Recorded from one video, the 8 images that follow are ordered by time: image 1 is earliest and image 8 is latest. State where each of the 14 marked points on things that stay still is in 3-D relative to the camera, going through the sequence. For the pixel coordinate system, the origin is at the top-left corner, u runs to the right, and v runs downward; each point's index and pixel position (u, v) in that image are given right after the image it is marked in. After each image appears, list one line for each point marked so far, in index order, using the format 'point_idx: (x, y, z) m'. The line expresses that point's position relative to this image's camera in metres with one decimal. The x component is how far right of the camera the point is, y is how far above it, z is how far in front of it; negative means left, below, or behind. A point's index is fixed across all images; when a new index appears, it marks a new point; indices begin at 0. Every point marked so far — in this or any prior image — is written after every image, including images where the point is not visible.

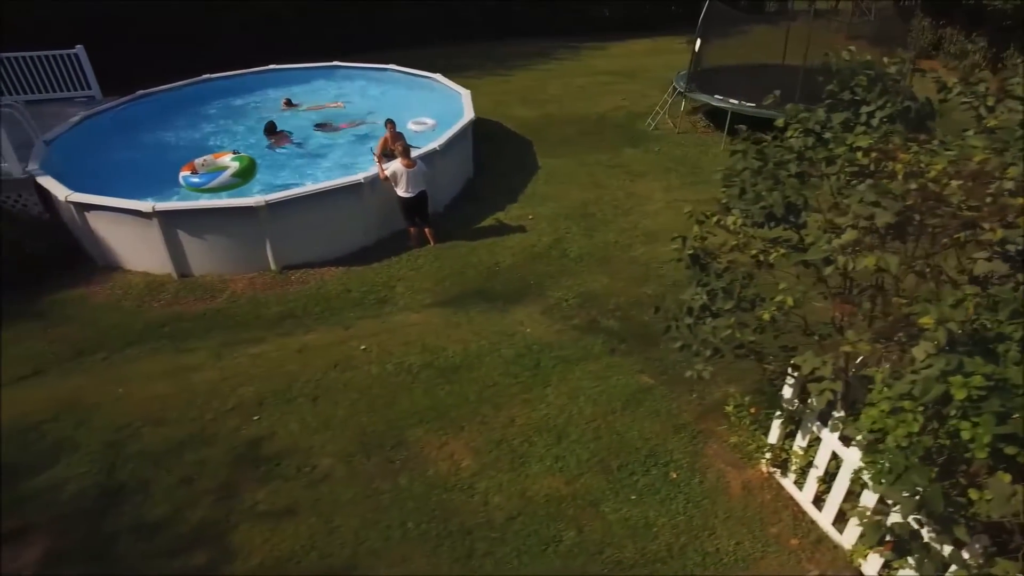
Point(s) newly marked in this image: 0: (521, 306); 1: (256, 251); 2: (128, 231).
0: (+0.2, -0.4, +7.6) m
1: (-5.6, +0.8, +8.5) m
2: (-8.6, +1.3, +8.5) m
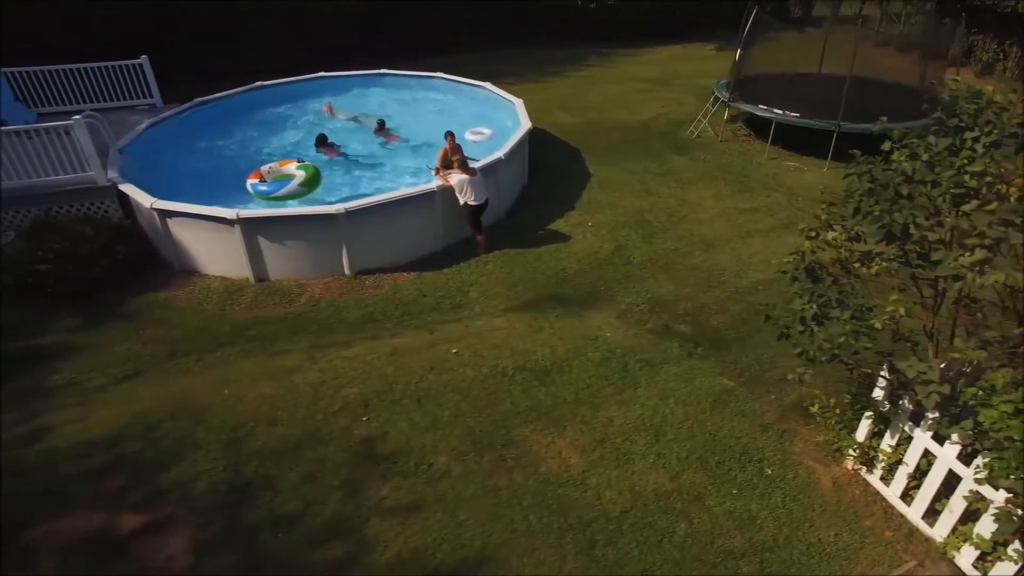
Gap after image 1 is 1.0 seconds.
0: (+1.8, -0.5, +7.9) m
1: (-4.0, +0.7, +8.8) m
2: (-7.1, +1.2, +8.8) m
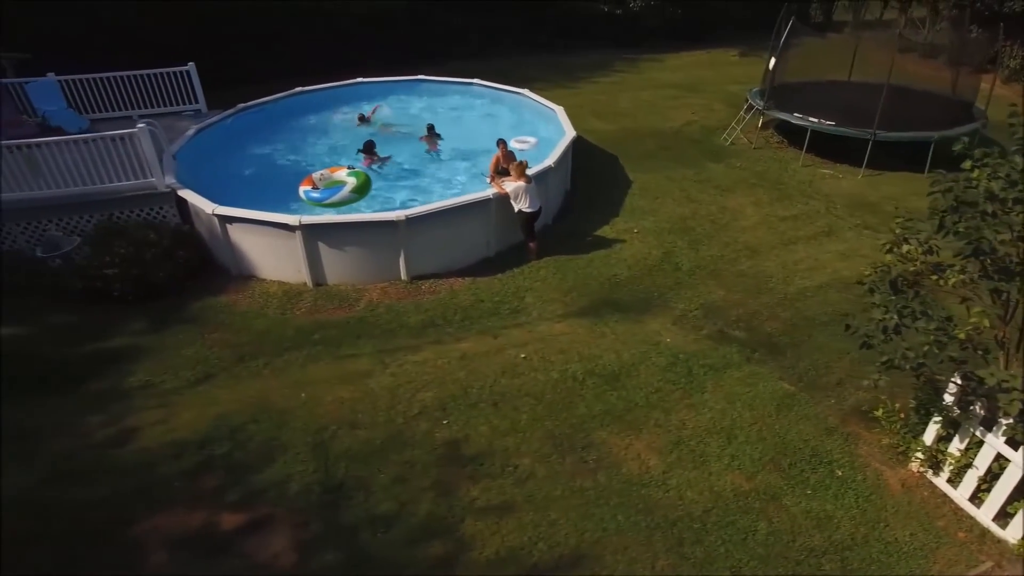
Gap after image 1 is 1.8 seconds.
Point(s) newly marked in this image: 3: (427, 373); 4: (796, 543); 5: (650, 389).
0: (+3.0, -0.6, +8.1) m
1: (-2.8, +0.6, +9.0) m
2: (-5.9, +1.1, +9.0) m
3: (-1.5, -1.6, +7.1) m
4: (+3.8, -3.4, +5.2) m
5: (+2.5, -1.8, +6.7) m
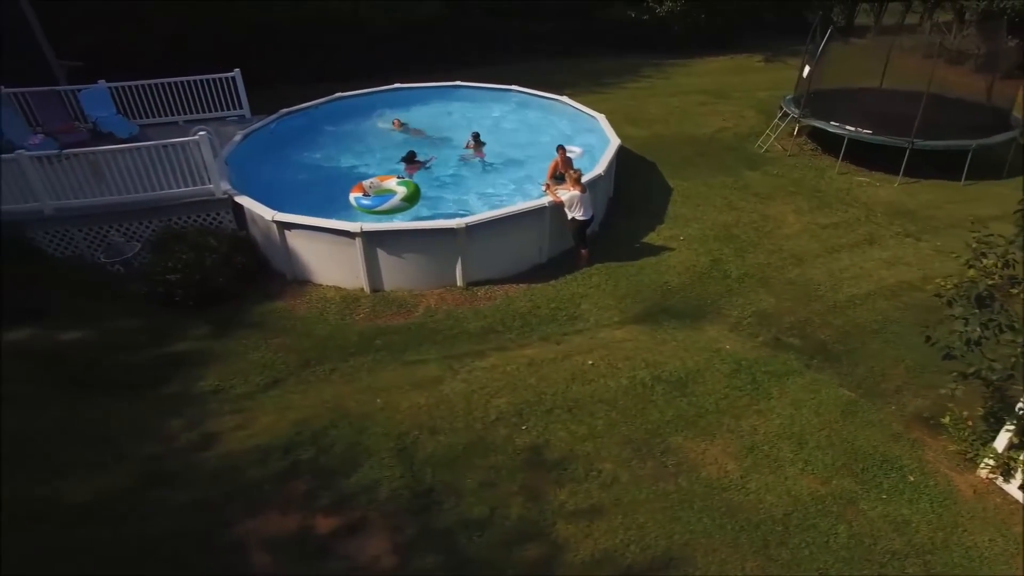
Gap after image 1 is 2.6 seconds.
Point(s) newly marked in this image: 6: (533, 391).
0: (+4.3, -0.8, +8.3) m
1: (-1.5, +0.5, +9.2) m
2: (-4.6, +1.0, +9.2) m
3: (-0.2, -1.7, +7.3) m
4: (+5.1, -3.6, +5.4) m
5: (+3.8, -2.0, +6.9) m
6: (+0.4, -1.9, +7.0) m
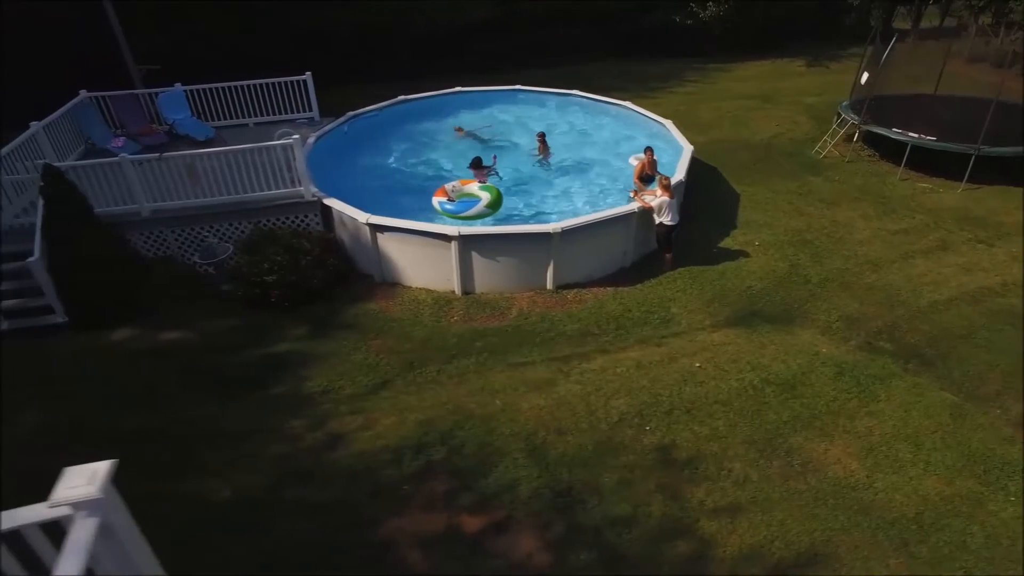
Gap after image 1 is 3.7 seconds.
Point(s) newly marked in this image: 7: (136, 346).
0: (+6.5, -0.9, +8.6) m
1: (+0.7, +0.4, +9.3) m
2: (-2.4, +0.9, +9.3) m
3: (+2.0, -1.8, +7.5) m
4: (+7.3, -3.7, +5.6) m
5: (+5.9, -2.1, +7.1) m
6: (+2.6, -2.0, +7.2) m
7: (-8.6, -1.3, +8.7) m
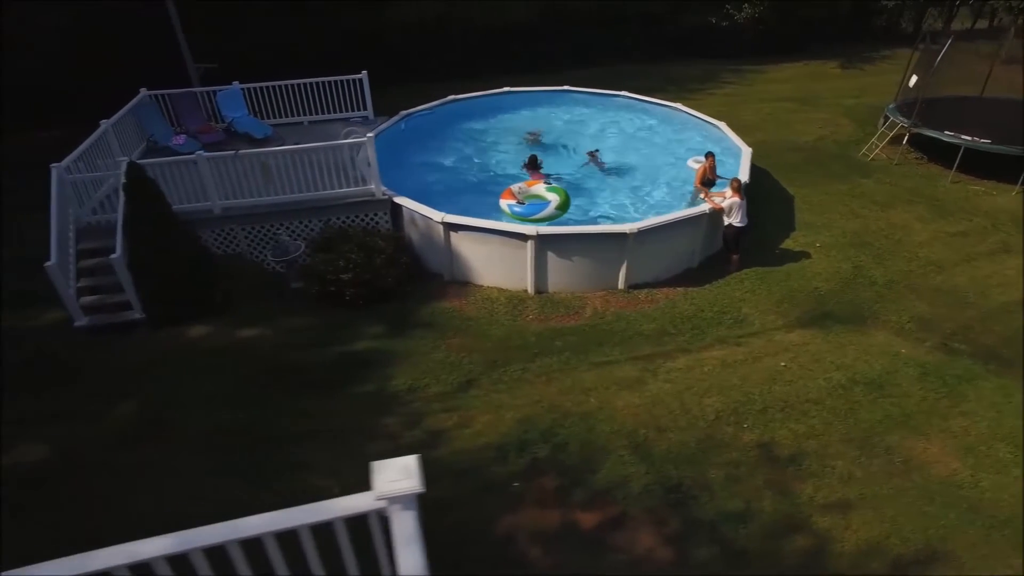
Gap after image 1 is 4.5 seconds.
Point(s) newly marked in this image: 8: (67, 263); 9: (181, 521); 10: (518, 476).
0: (+8.3, -0.9, +8.7) m
1: (+2.4, +0.4, +9.4) m
2: (-0.6, +1.0, +9.4) m
3: (+3.7, -1.8, +7.6) m
4: (+9.1, -3.8, +5.7) m
5: (+7.7, -2.1, +7.2) m
6: (+4.4, -2.0, +7.3) m
7: (-6.8, -1.2, +8.7) m
8: (-10.3, +0.6, +8.8) m
9: (-5.3, -3.7, +6.1) m
10: (+0.1, -3.1, +6.3) m
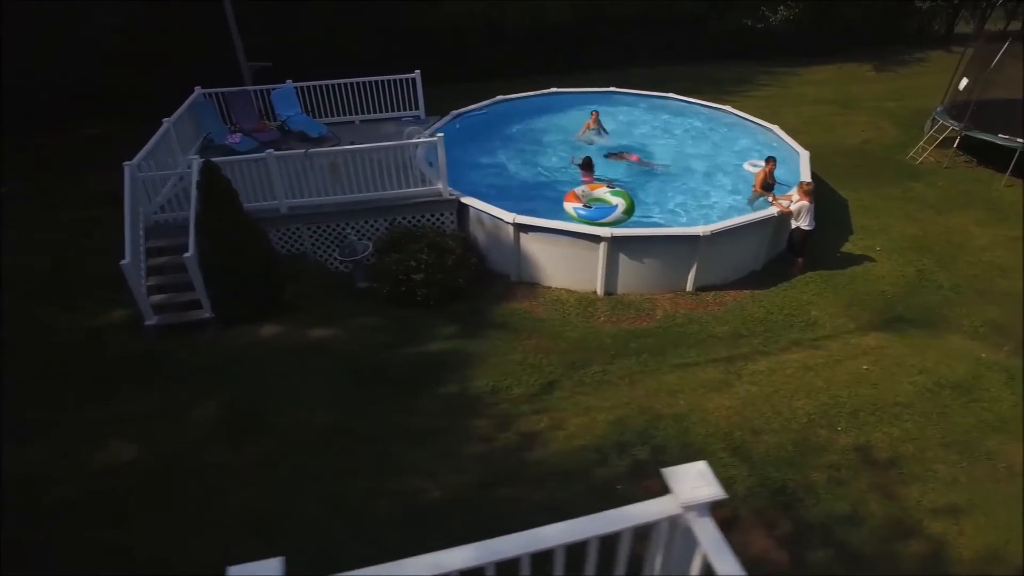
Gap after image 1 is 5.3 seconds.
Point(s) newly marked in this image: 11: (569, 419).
0: (+10.0, -1.0, +8.7) m
1: (+4.2, +0.3, +9.4) m
2: (+1.1, +0.9, +9.3) m
3: (+5.4, -1.9, +7.6) m
4: (+10.8, -3.9, +5.7) m
5: (+9.4, -2.2, +7.3) m
6: (+6.1, -2.0, +7.3) m
7: (-5.1, -1.2, +8.7) m
8: (-8.6, +0.6, +8.8) m
9: (-3.6, -3.7, +6.1) m
10: (+1.8, -3.2, +6.3) m
11: (+1.1, -2.5, +7.2) m
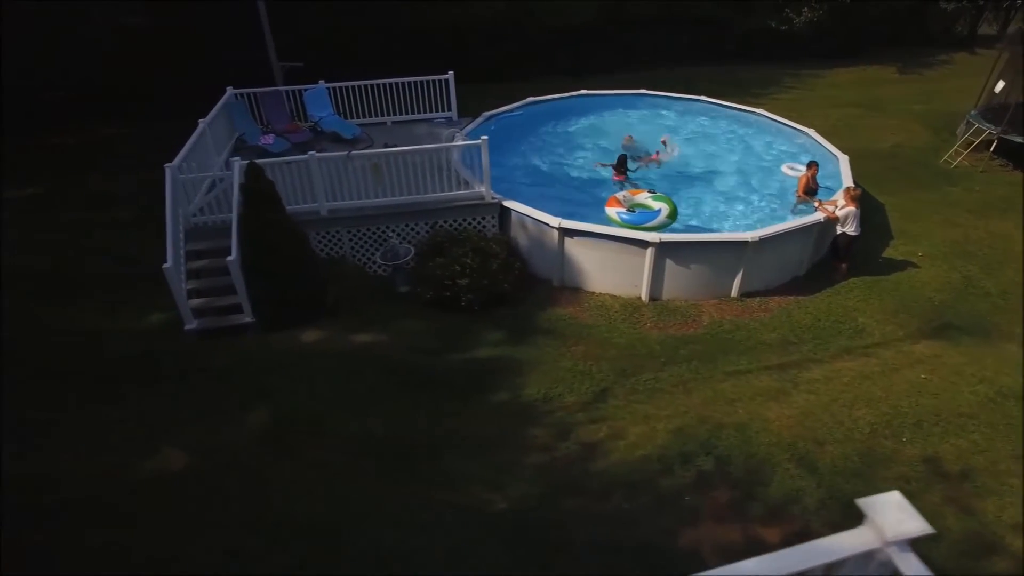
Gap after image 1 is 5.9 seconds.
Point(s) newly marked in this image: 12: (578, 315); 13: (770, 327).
0: (+11.0, -1.2, +8.6) m
1: (+5.2, +0.2, +9.3) m
2: (+2.2, +0.8, +9.2) m
3: (+6.5, -2.0, +7.5) m
4: (+11.8, -4.0, +5.6) m
5: (+10.5, -2.3, +7.1) m
6: (+7.1, -2.2, +7.2) m
7: (-4.0, -1.3, +8.6) m
8: (-7.5, +0.5, +8.6) m
9: (-2.5, -3.8, +5.9) m
10: (+2.9, -3.3, +6.2) m
11: (+2.1, -2.6, +7.0) m
12: (+1.6, -0.7, +9.1) m
13: (+6.0, -0.9, +8.8) m
